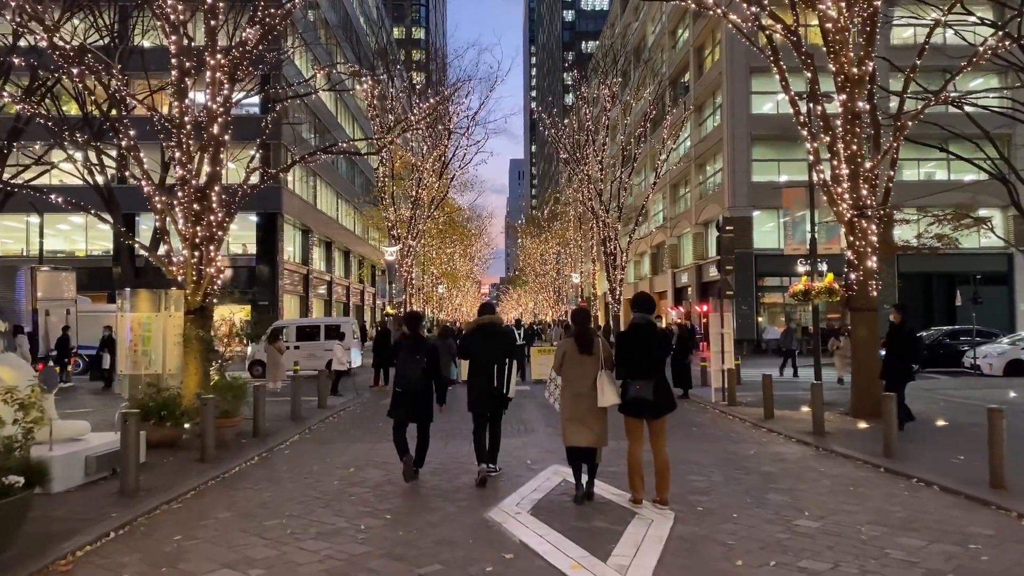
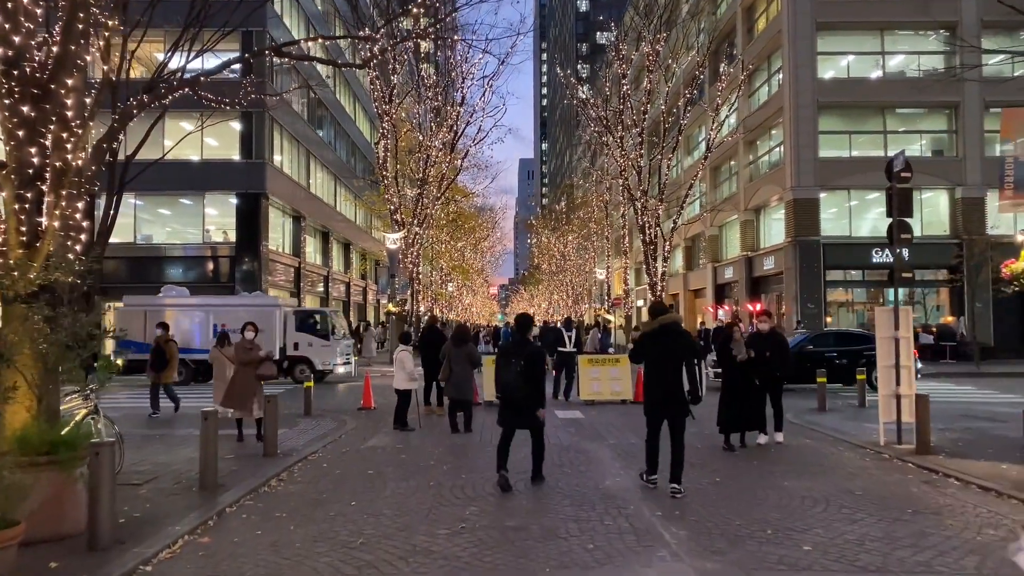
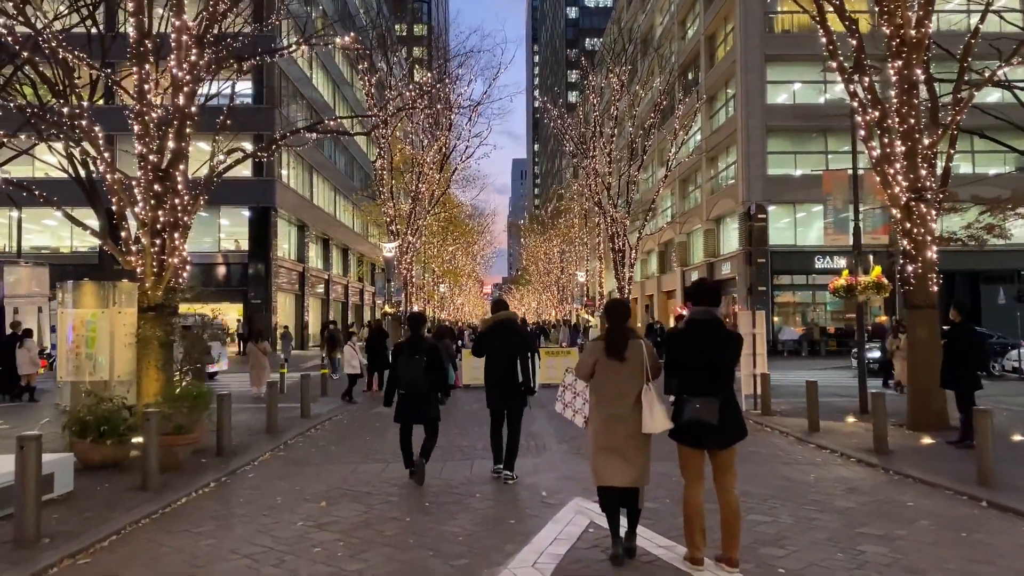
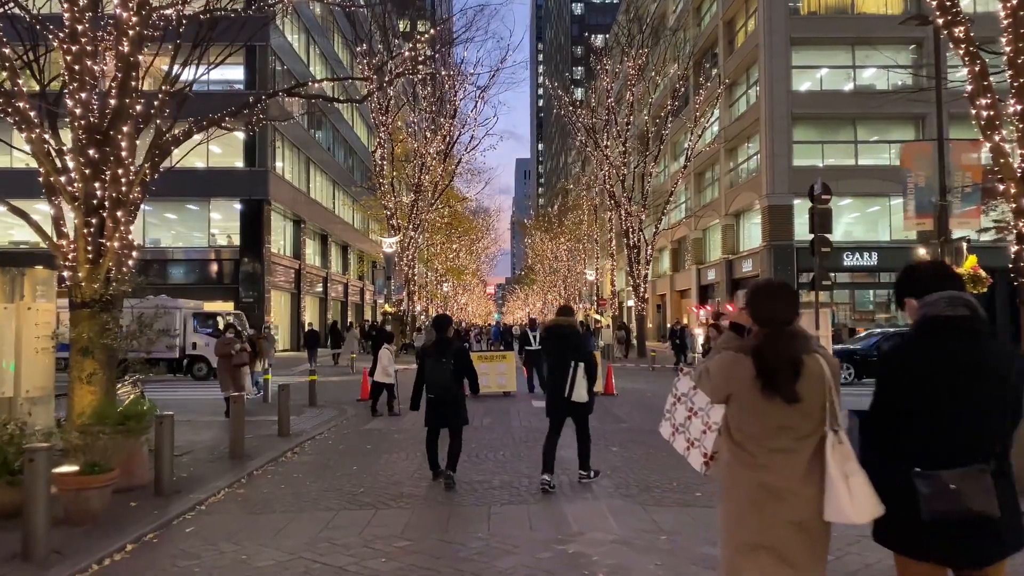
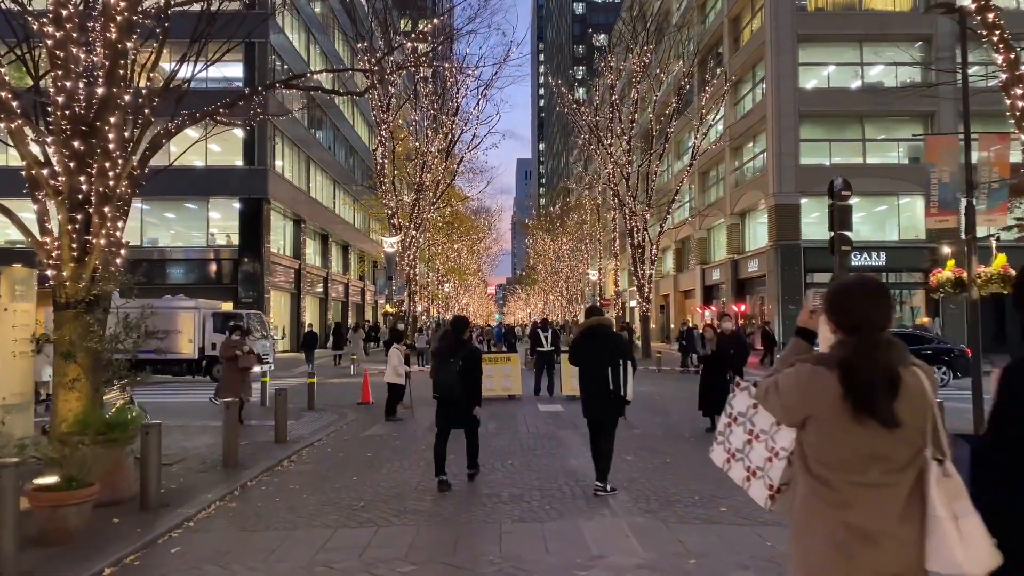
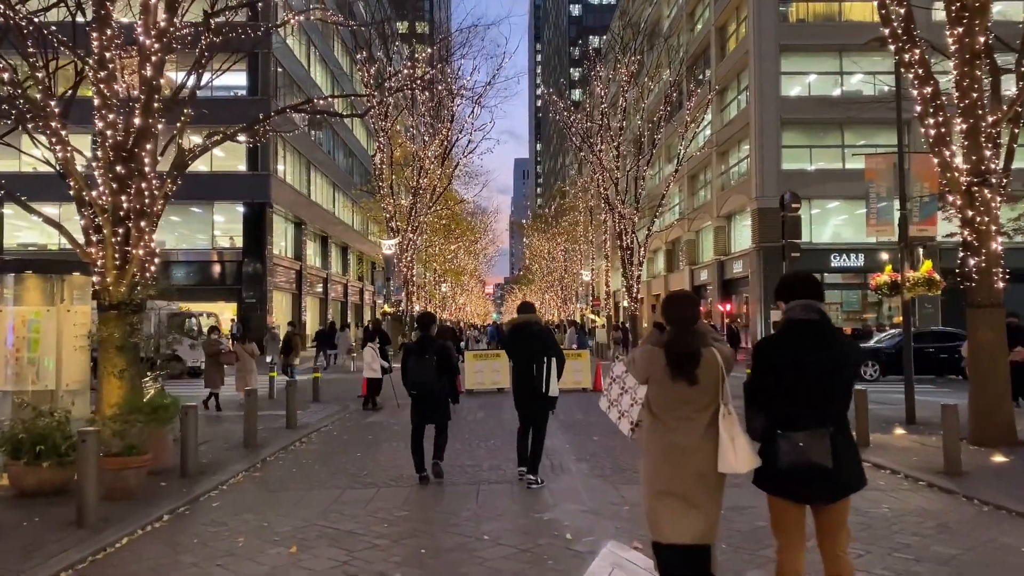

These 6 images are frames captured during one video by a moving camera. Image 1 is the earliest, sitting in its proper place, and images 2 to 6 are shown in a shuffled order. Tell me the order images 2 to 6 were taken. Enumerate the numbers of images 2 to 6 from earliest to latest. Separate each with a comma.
3, 6, 4, 5, 2
